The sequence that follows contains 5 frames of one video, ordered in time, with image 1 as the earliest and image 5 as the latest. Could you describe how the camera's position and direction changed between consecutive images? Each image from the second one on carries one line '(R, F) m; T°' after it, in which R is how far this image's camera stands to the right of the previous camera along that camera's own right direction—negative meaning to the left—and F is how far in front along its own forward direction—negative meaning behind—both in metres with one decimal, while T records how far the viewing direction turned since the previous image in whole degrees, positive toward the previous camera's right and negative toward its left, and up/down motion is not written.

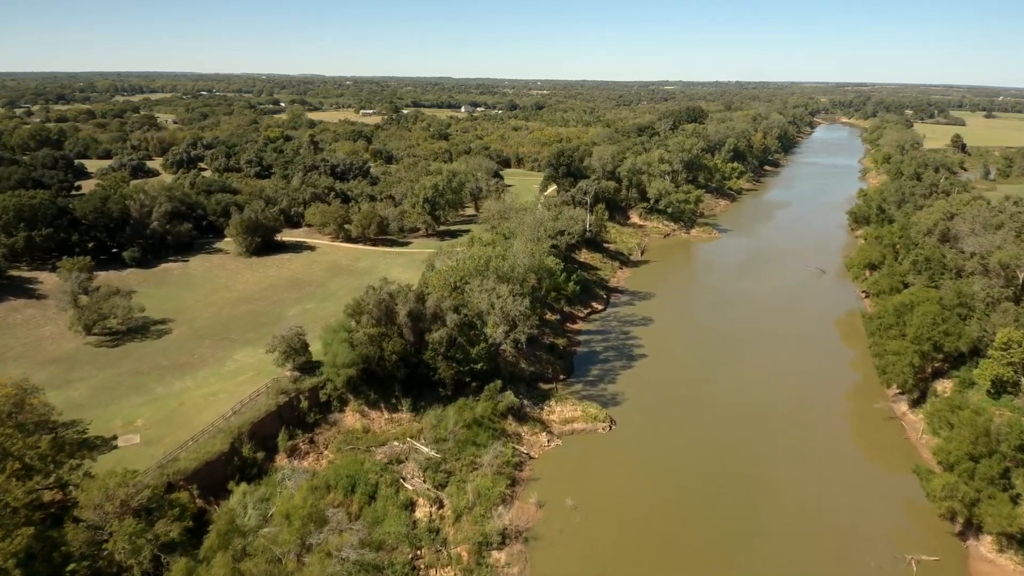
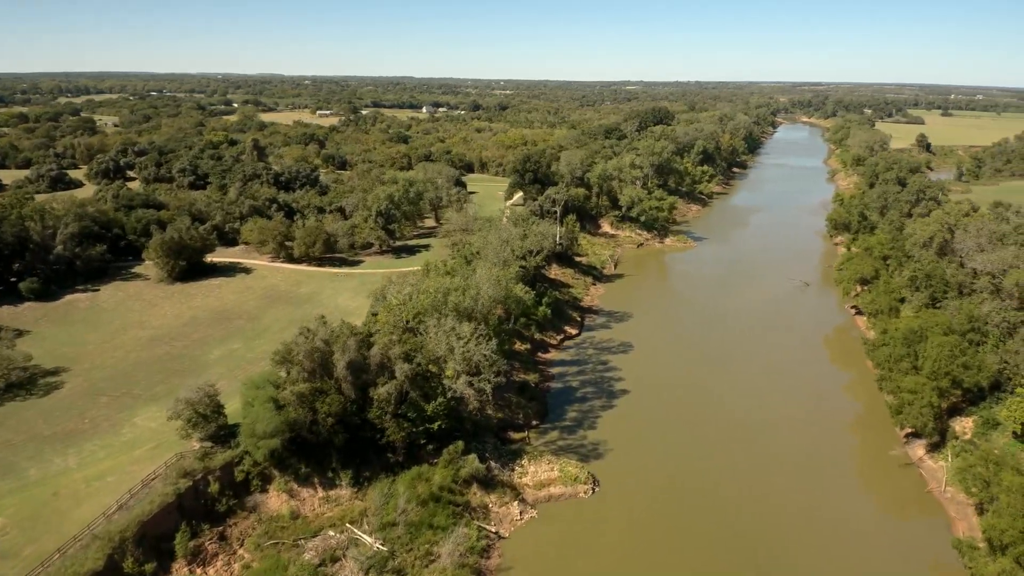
(+0.2, +4.3) m; +3°
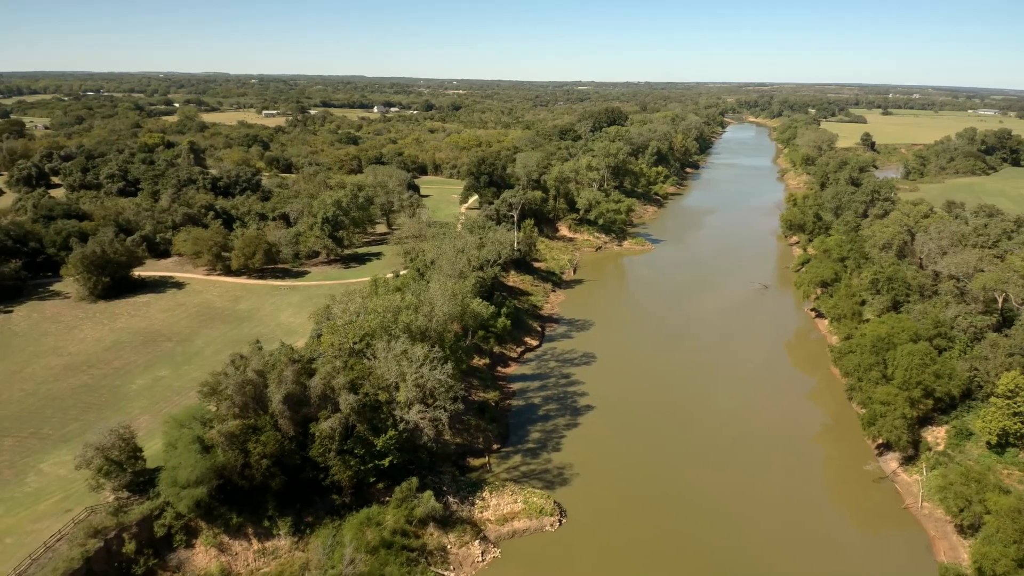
(0.0, +1.9) m; +4°
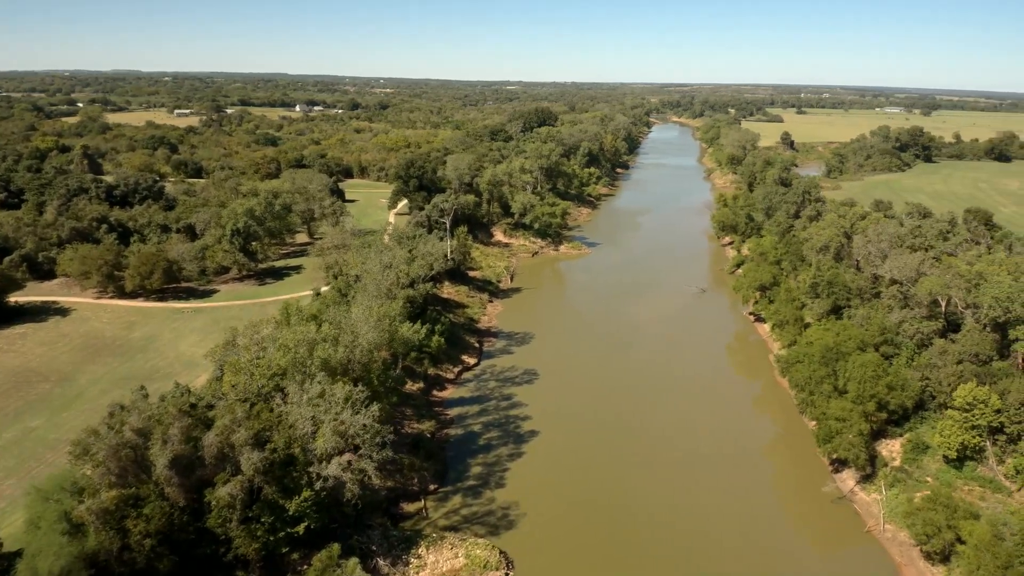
(0.0, +2.5) m; +6°
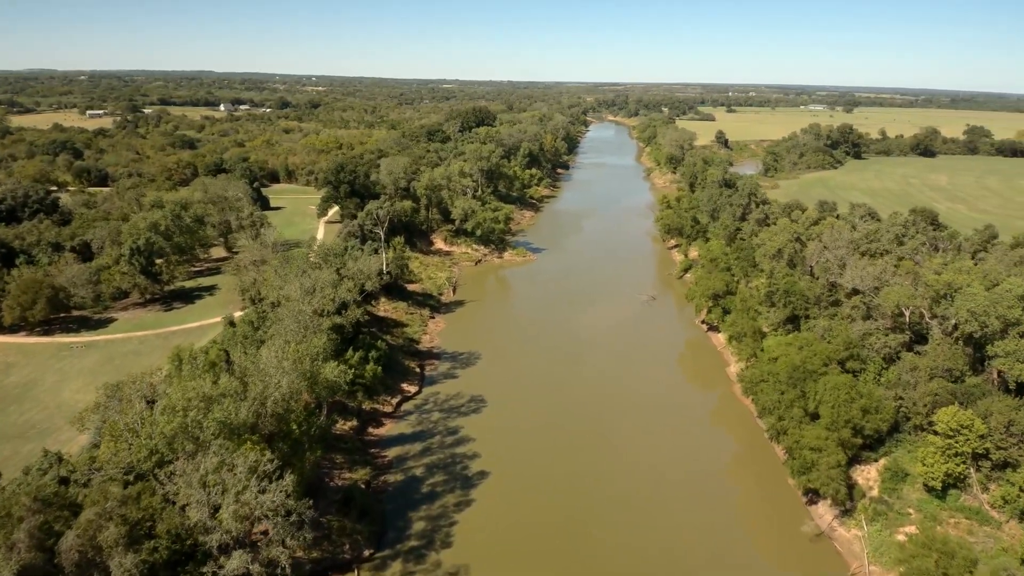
(0.0, +2.9) m; +5°
